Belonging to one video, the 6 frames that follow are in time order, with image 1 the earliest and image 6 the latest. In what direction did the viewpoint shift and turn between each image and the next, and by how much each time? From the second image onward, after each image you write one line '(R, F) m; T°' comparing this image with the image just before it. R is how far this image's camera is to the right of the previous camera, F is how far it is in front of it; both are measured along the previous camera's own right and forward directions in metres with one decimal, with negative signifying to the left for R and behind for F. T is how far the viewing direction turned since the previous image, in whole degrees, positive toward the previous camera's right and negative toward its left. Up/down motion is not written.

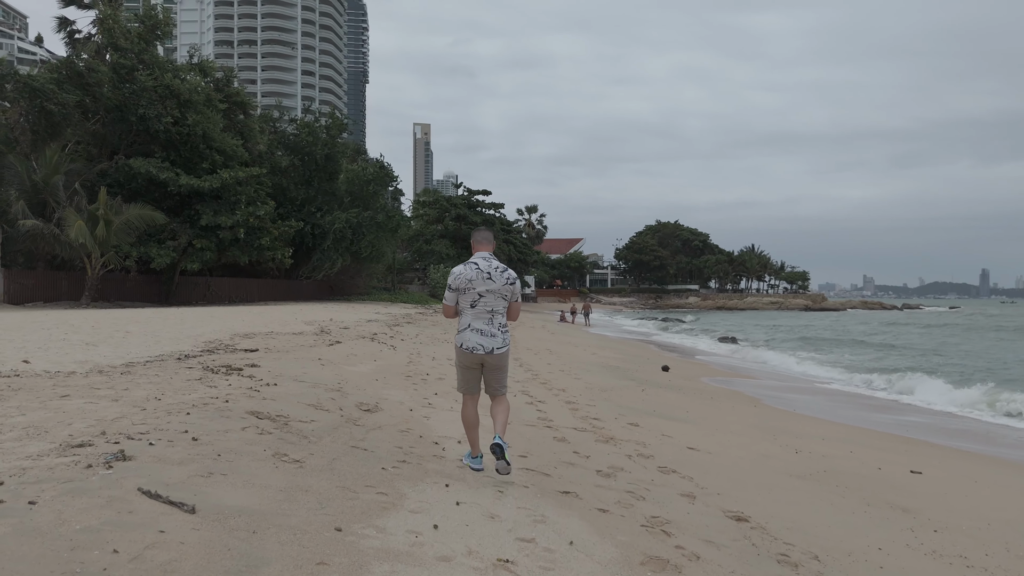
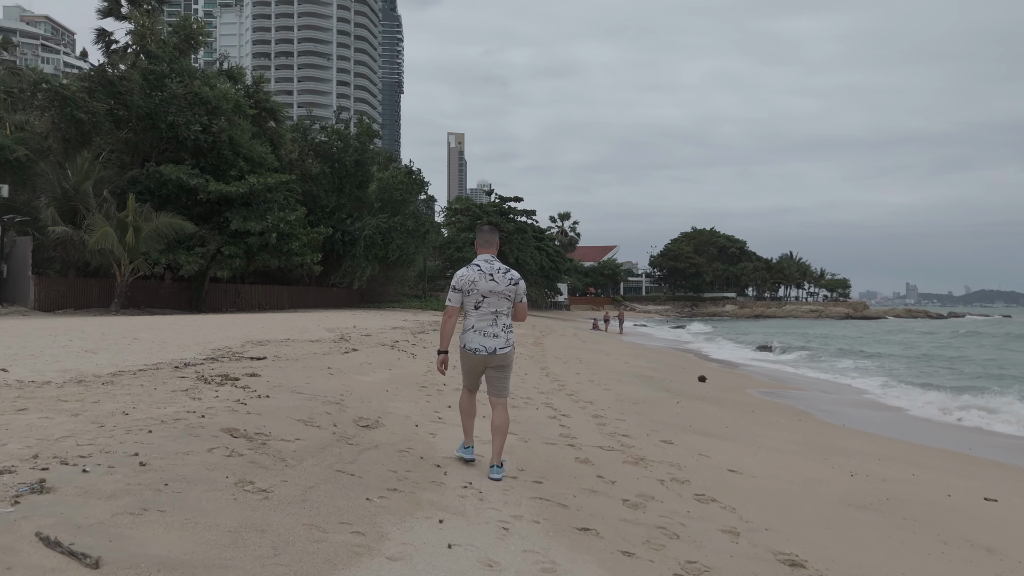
(+0.1, +0.6) m; -3°
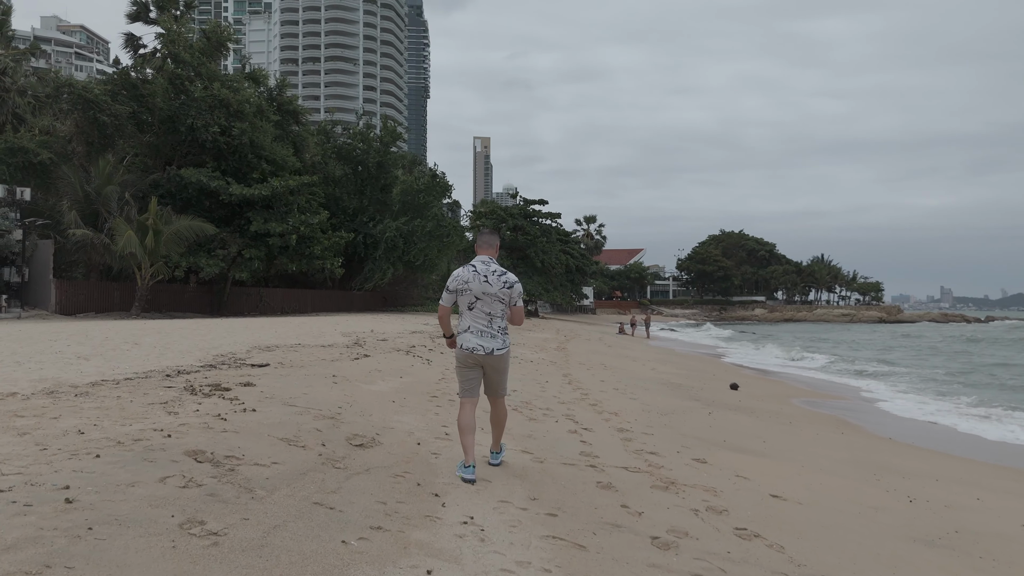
(+0.1, +0.6) m; -2°
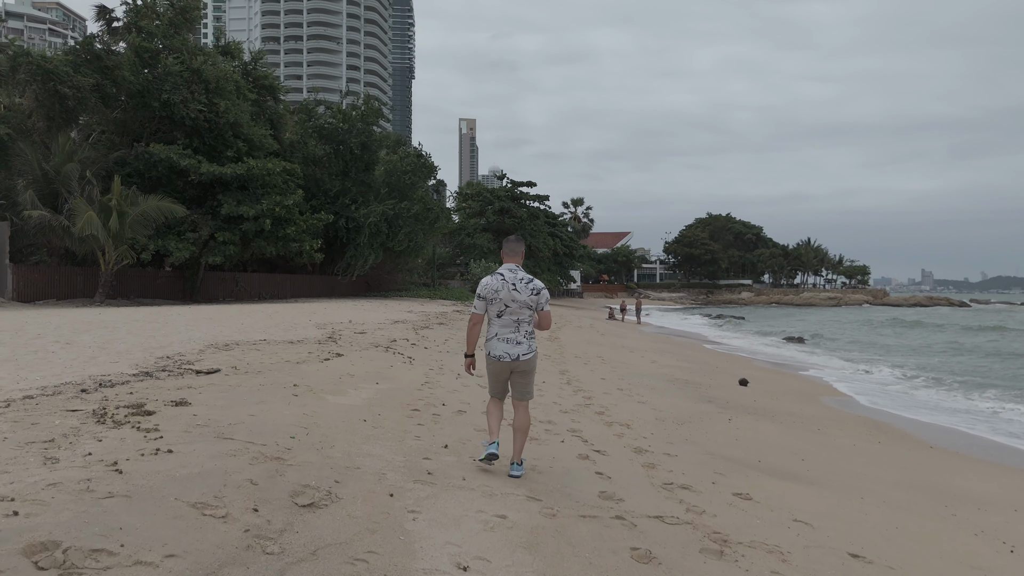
(-0.1, +1.2) m; +1°
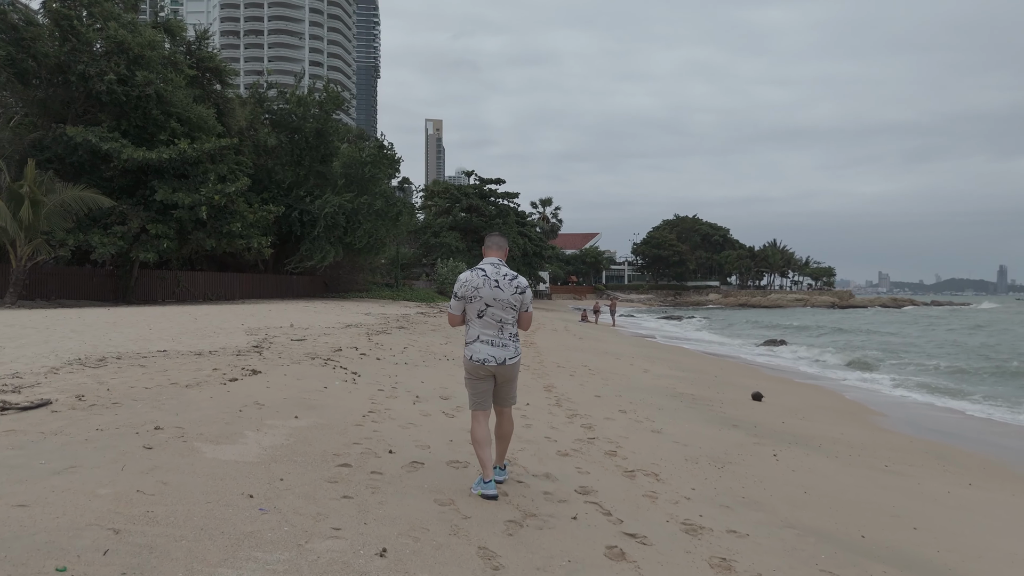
(-0.1, +2.1) m; +3°
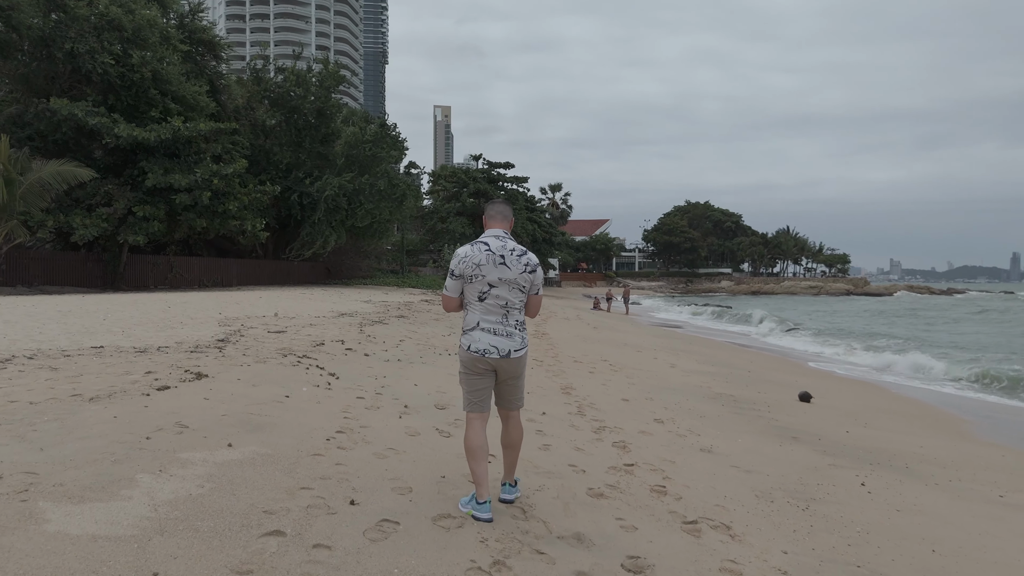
(0.0, +1.4) m; -1°
